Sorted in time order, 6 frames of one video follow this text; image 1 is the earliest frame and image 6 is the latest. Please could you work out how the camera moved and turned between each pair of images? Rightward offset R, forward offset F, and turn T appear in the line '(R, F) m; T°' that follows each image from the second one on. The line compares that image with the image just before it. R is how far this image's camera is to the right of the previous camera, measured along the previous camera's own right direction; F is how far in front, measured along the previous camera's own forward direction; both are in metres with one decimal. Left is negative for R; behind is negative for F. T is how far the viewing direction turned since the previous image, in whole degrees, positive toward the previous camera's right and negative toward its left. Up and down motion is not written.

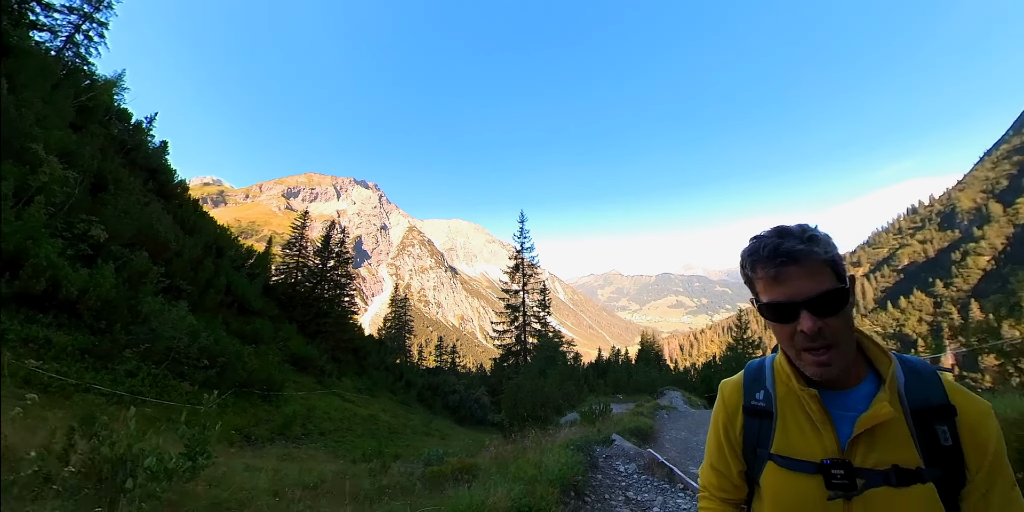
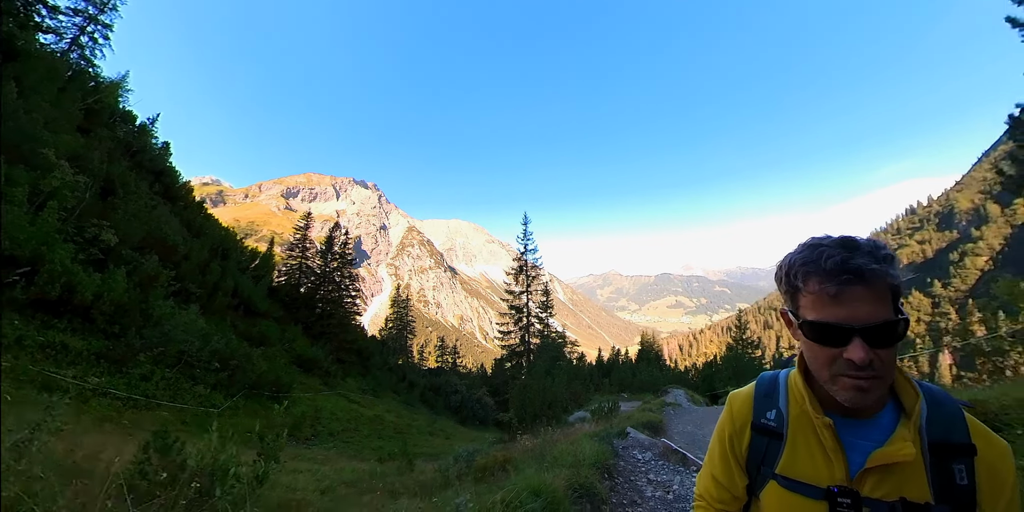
(-0.2, -0.1) m; 0°
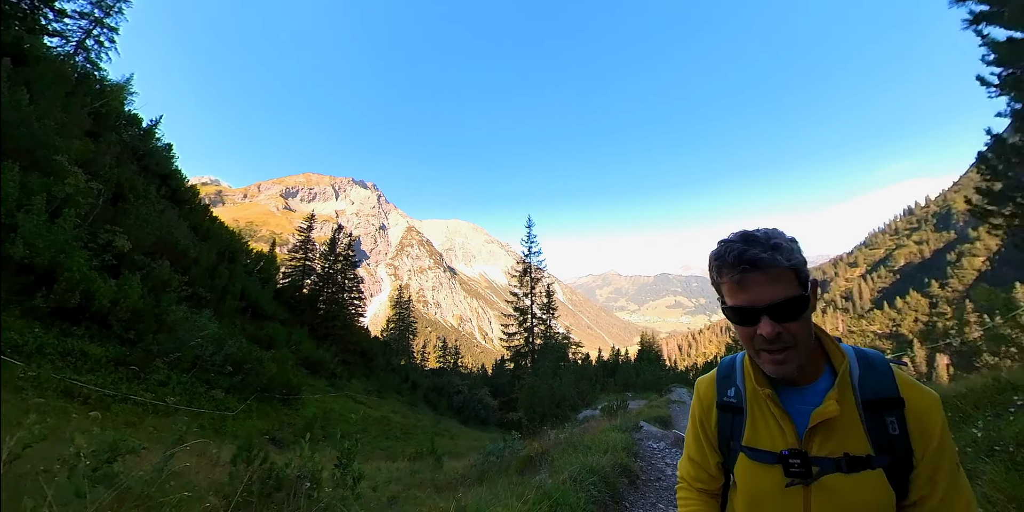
(-0.2, -0.2) m; 0°
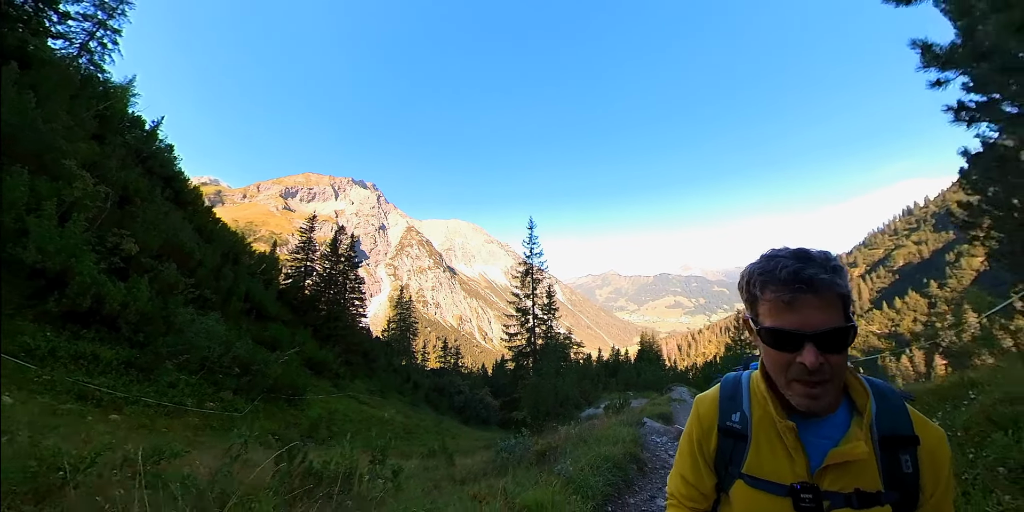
(-0.1, -0.1) m; 0°
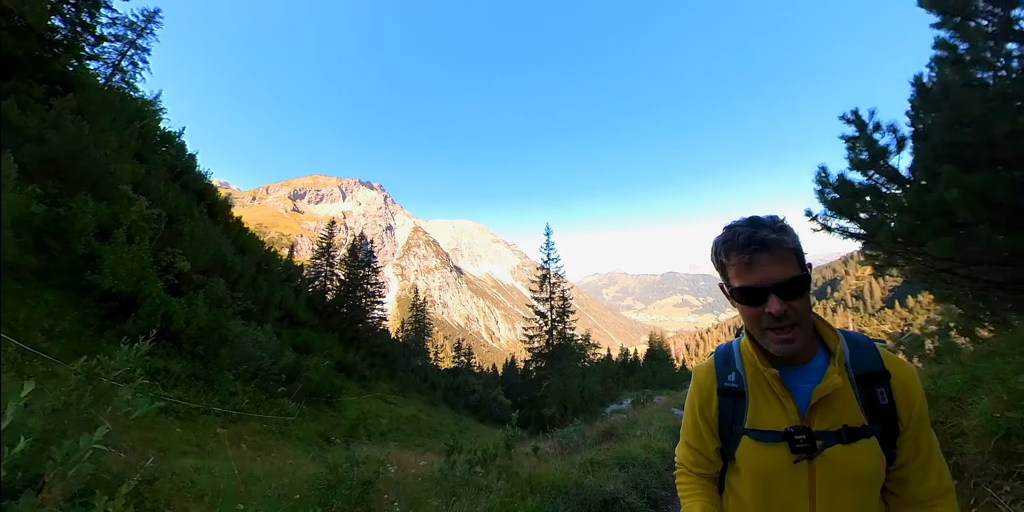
(-0.6, -0.8) m; -1°
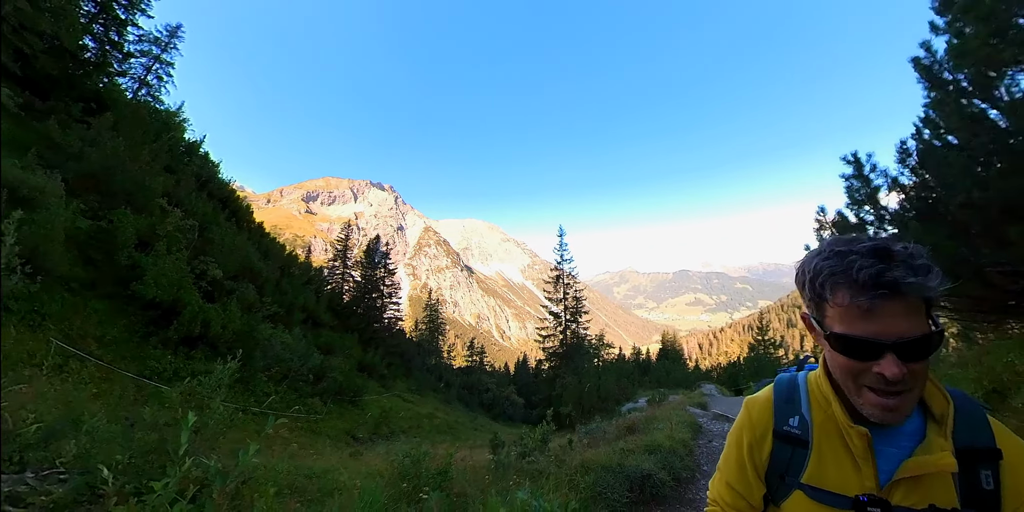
(-0.2, -0.4) m; -1°
